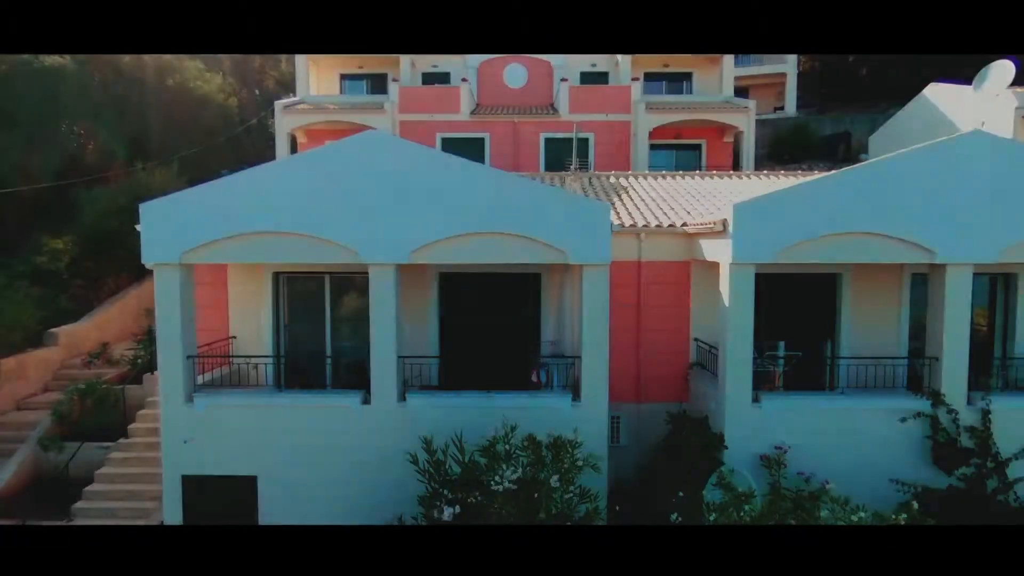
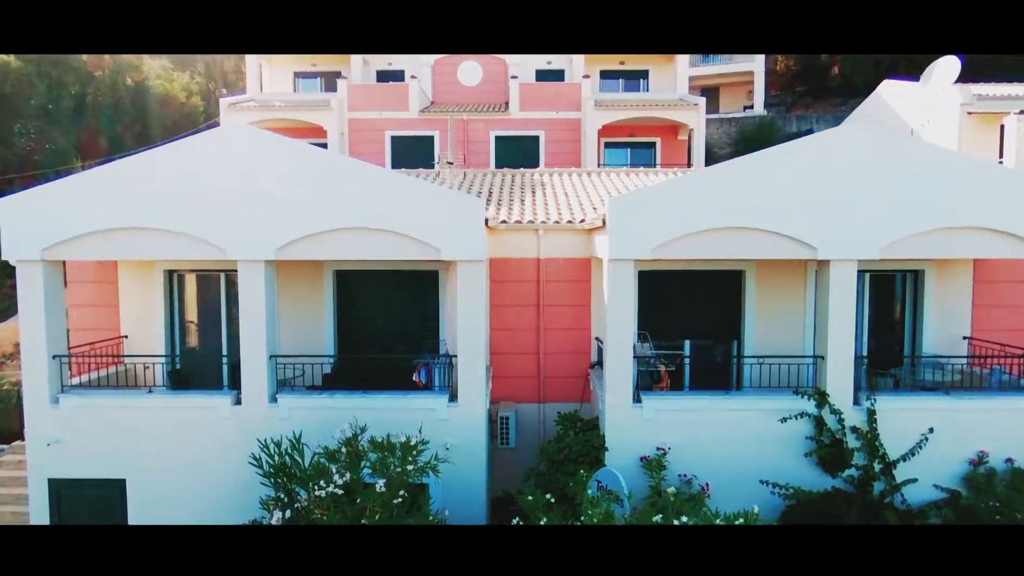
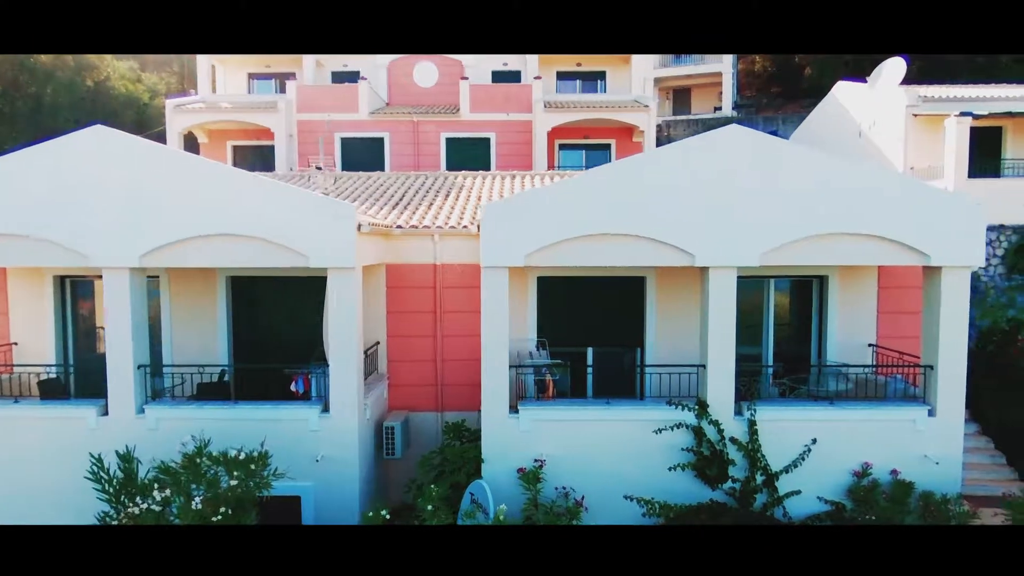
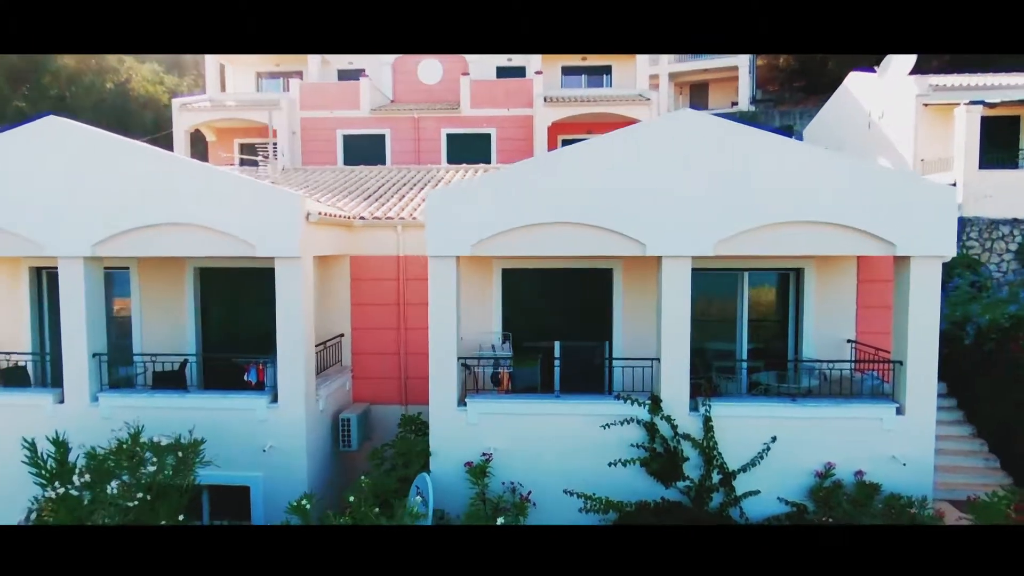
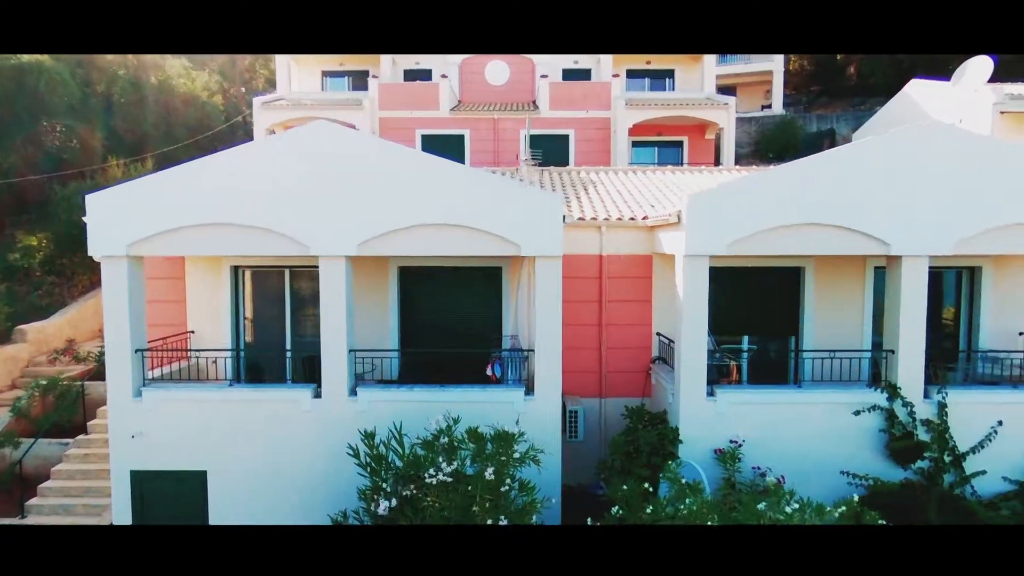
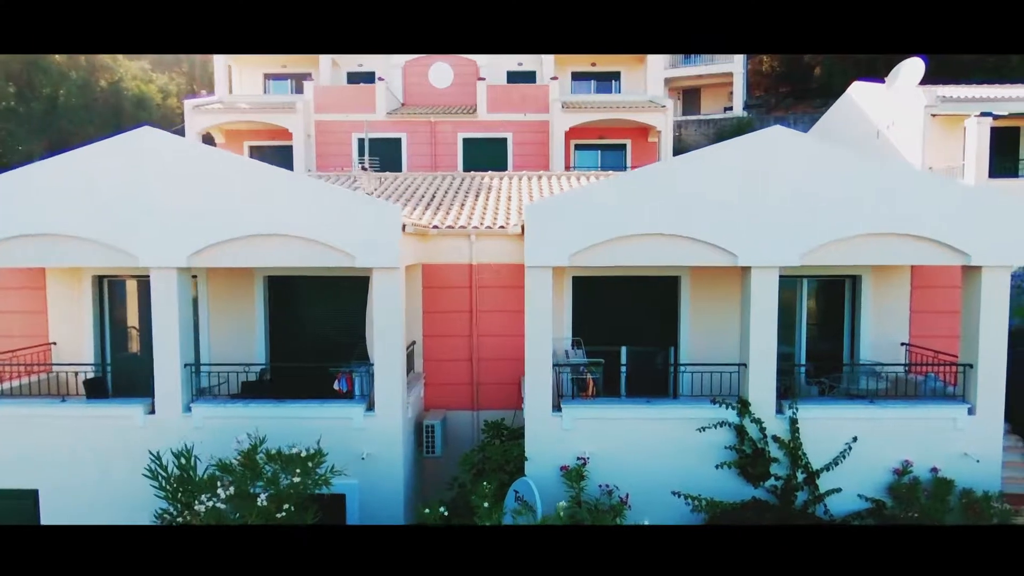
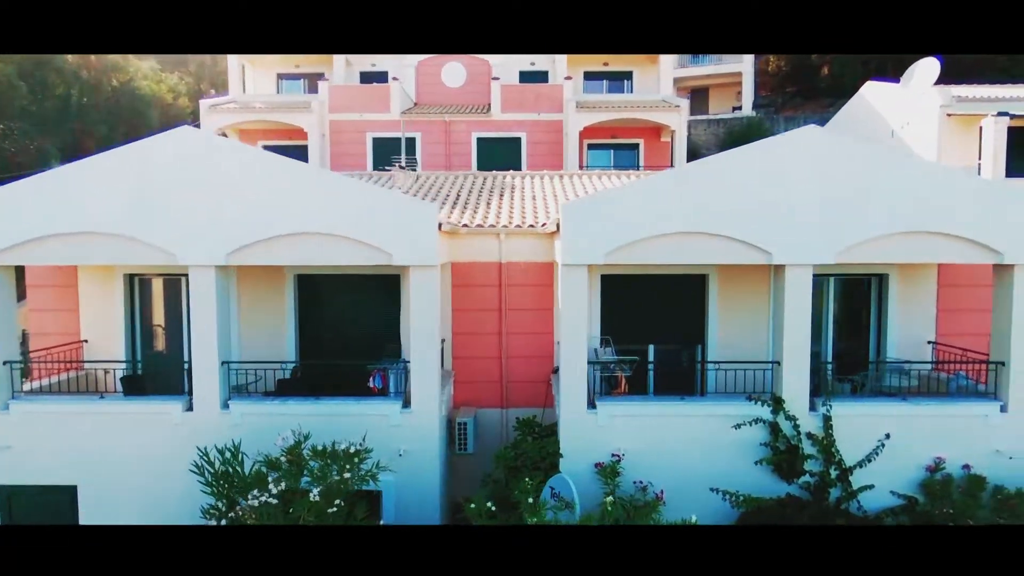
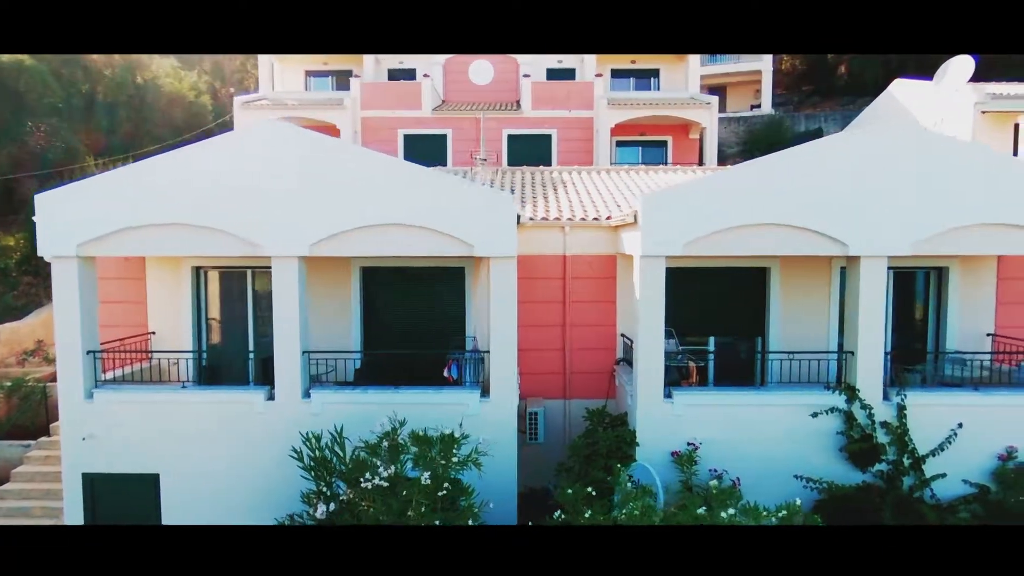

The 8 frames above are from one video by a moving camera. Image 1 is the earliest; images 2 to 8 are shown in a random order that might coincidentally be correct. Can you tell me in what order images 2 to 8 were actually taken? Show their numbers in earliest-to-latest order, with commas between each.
5, 8, 2, 7, 6, 3, 4
